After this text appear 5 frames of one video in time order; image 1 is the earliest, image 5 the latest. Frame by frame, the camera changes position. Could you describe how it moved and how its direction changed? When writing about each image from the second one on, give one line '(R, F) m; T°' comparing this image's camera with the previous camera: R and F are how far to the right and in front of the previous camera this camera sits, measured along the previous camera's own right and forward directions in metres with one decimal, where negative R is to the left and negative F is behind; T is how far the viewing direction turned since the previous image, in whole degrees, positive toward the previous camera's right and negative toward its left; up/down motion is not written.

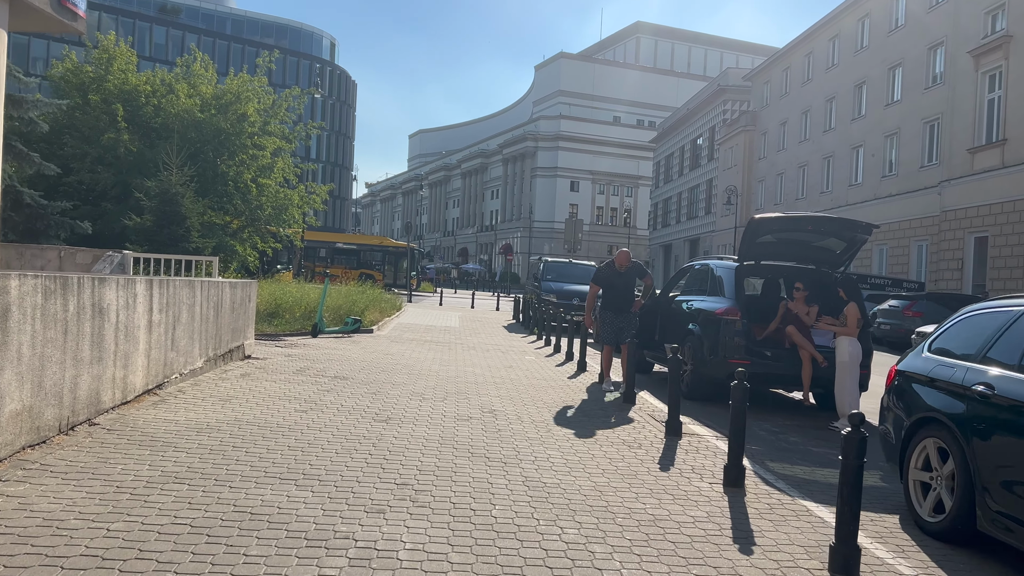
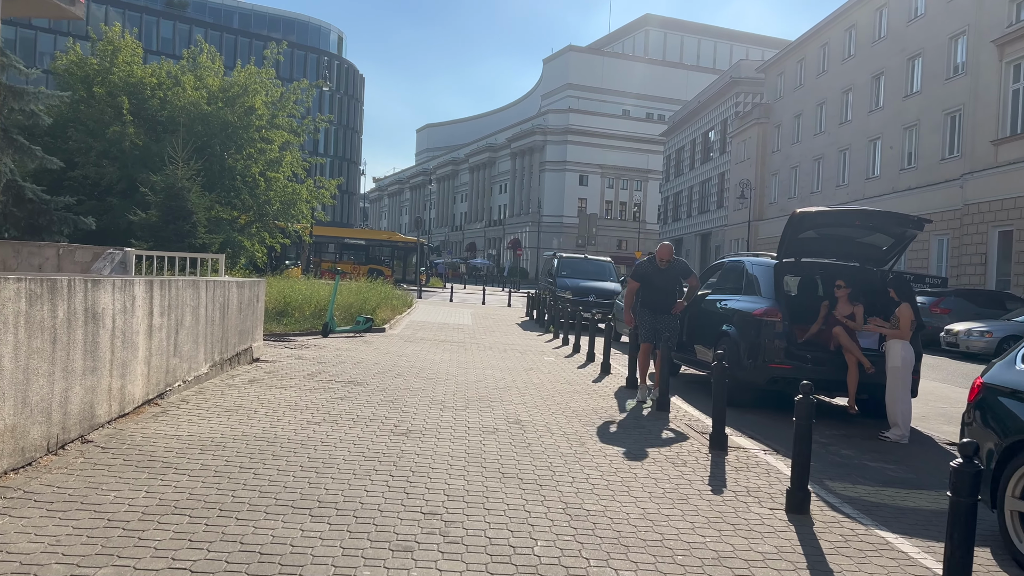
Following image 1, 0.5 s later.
(-0.2, +0.6) m; -1°
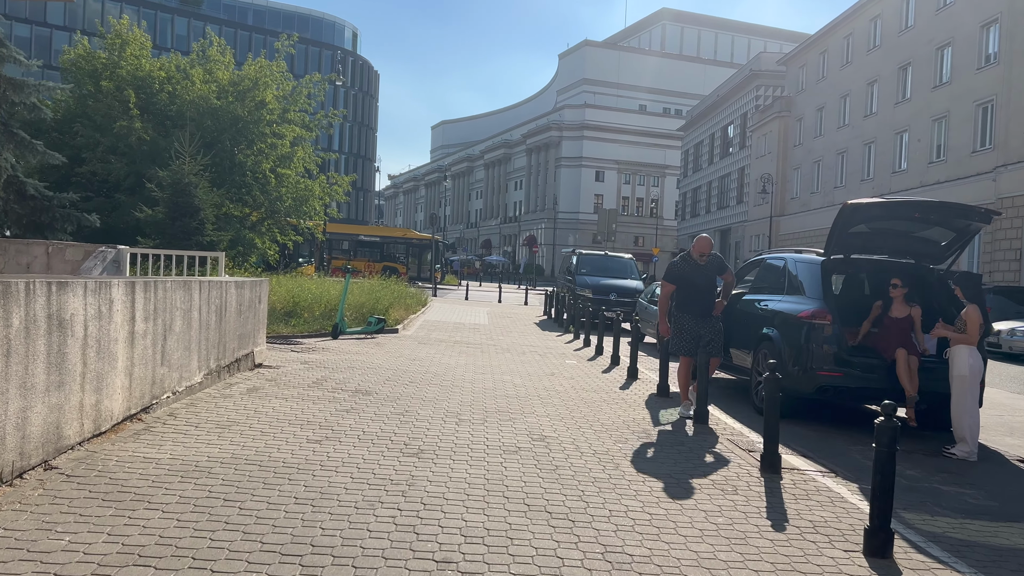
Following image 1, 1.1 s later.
(-0.1, +0.8) m; -1°
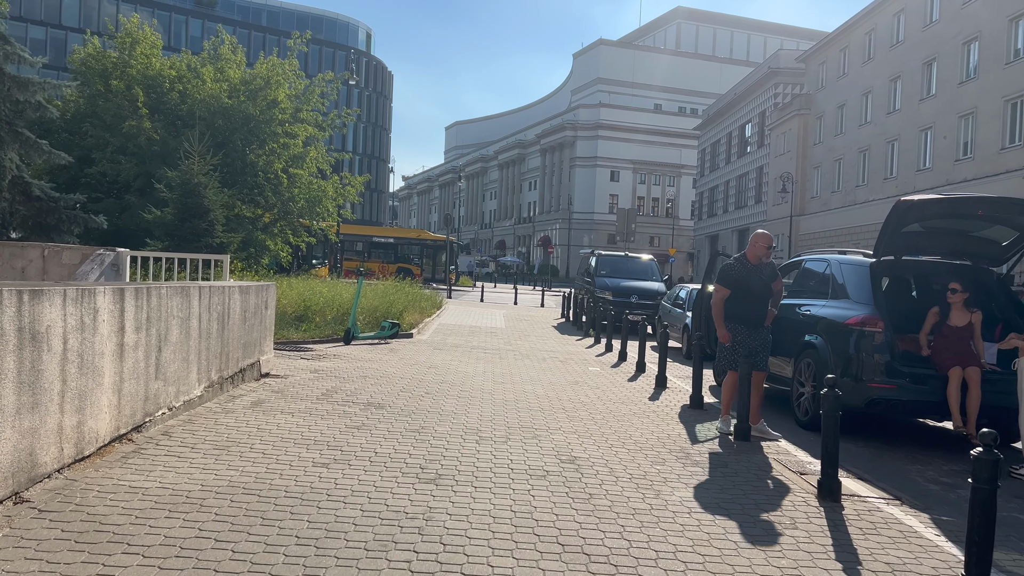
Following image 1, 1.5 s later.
(-0.1, +0.6) m; -1°
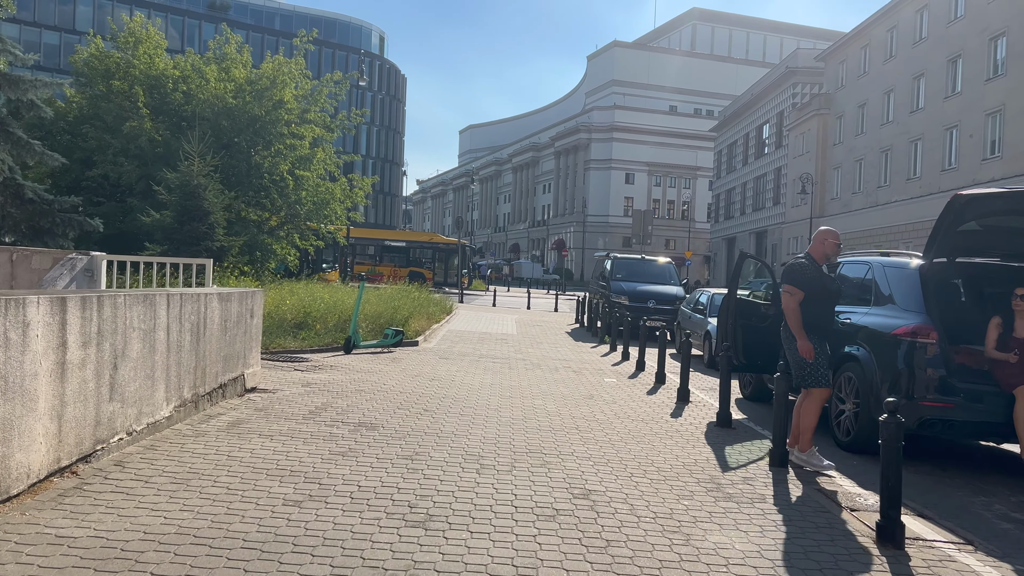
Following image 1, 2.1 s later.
(+0.1, +0.8) m; -1°
